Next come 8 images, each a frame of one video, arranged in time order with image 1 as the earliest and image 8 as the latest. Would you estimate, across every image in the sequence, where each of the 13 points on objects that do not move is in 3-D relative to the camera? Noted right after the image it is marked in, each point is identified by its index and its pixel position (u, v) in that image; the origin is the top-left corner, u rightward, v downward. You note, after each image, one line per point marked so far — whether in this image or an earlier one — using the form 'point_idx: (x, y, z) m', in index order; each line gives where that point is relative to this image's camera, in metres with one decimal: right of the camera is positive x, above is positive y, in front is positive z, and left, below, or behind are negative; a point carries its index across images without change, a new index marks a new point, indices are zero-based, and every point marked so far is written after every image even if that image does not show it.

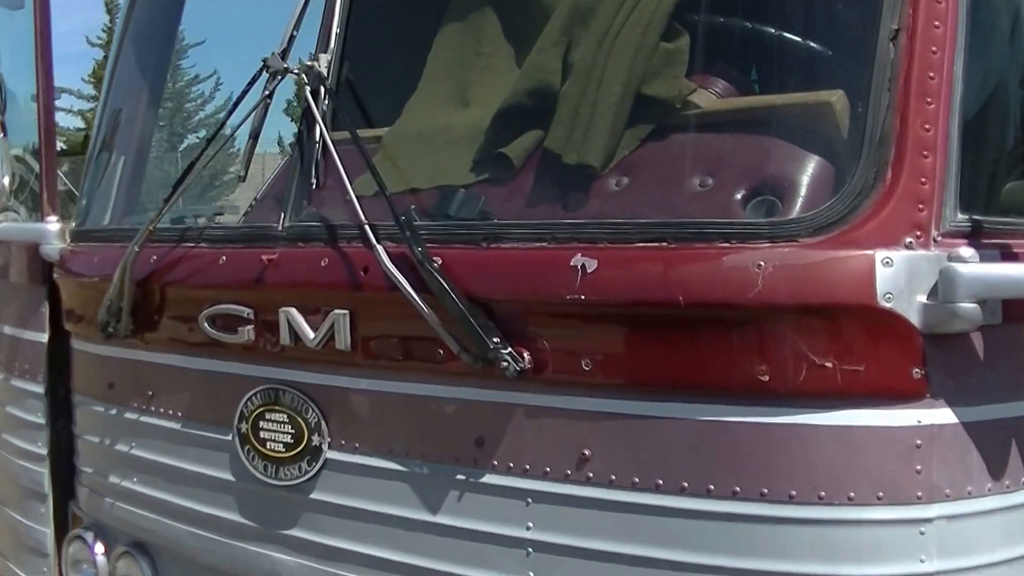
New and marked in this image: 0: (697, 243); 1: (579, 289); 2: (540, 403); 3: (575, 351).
0: (+0.4, +0.1, +2.9) m
1: (+0.1, 0.0, +2.9) m
2: (+0.1, -0.2, +3.1) m
3: (+0.1, -0.1, +3.0) m
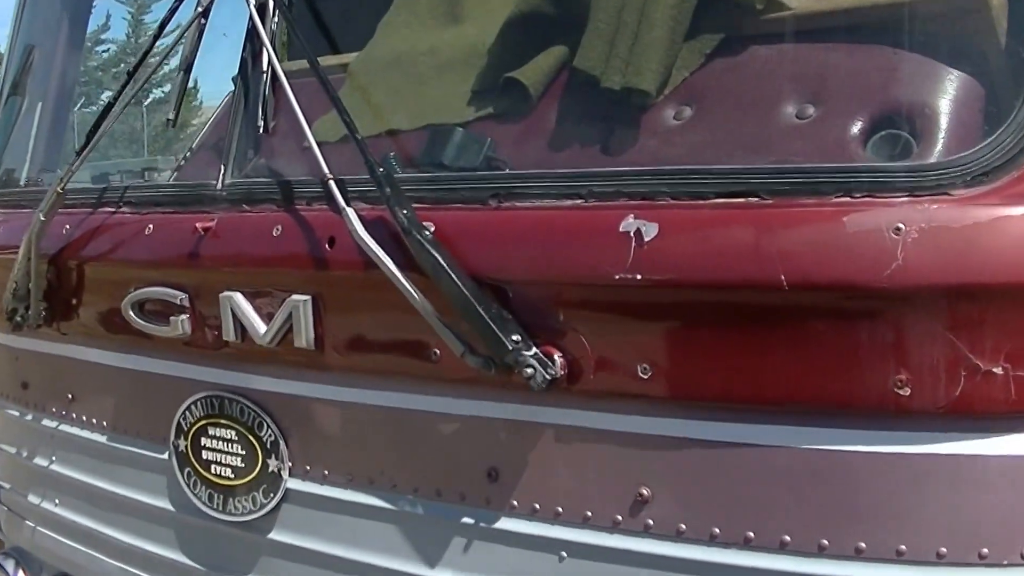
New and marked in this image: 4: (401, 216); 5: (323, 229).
0: (+0.4, +0.1, +2.0) m
1: (+0.2, 0.0, +2.1) m
2: (+0.1, -0.2, +2.3) m
3: (+0.2, -0.1, +2.2) m
4: (-0.2, +0.1, +2.4) m
5: (-0.3, +0.1, +2.6) m
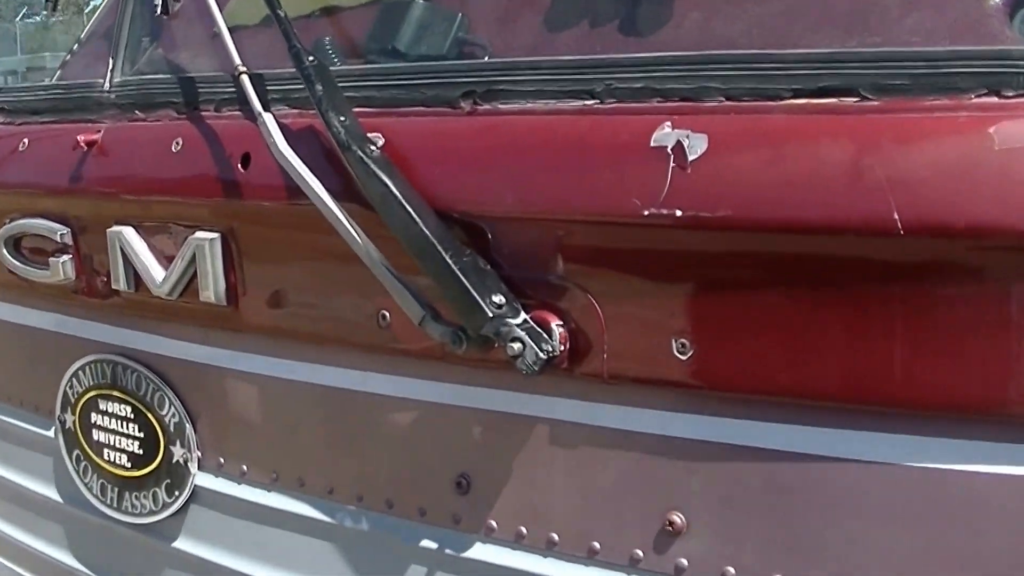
0: (+0.4, +0.2, +1.4) m
1: (+0.2, +0.1, +1.4) m
2: (+0.1, -0.1, +1.6) m
3: (+0.1, 0.0, +1.5) m
4: (-0.2, +0.2, +1.7) m
5: (-0.4, +0.2, +1.9) m
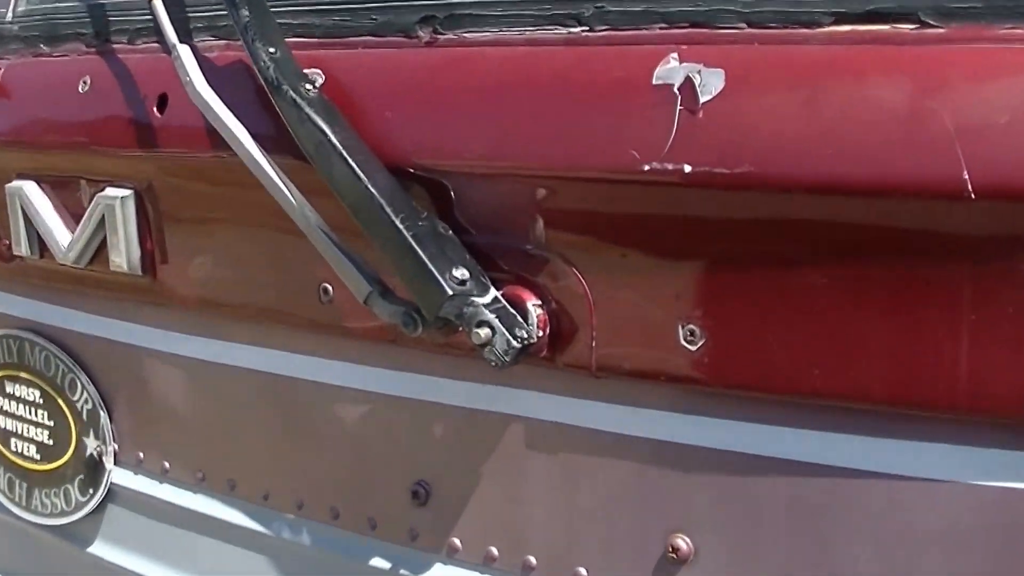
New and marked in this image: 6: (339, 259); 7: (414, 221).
0: (+0.4, +0.2, +1.1) m
1: (+0.1, +0.1, +1.1) m
2: (0.0, -0.1, +1.3) m
3: (+0.1, 0.0, +1.2) m
4: (-0.2, +0.2, +1.4) m
5: (-0.4, +0.2, +1.6) m
6: (-0.2, 0.0, +1.3) m
7: (-0.1, +0.1, +1.3) m
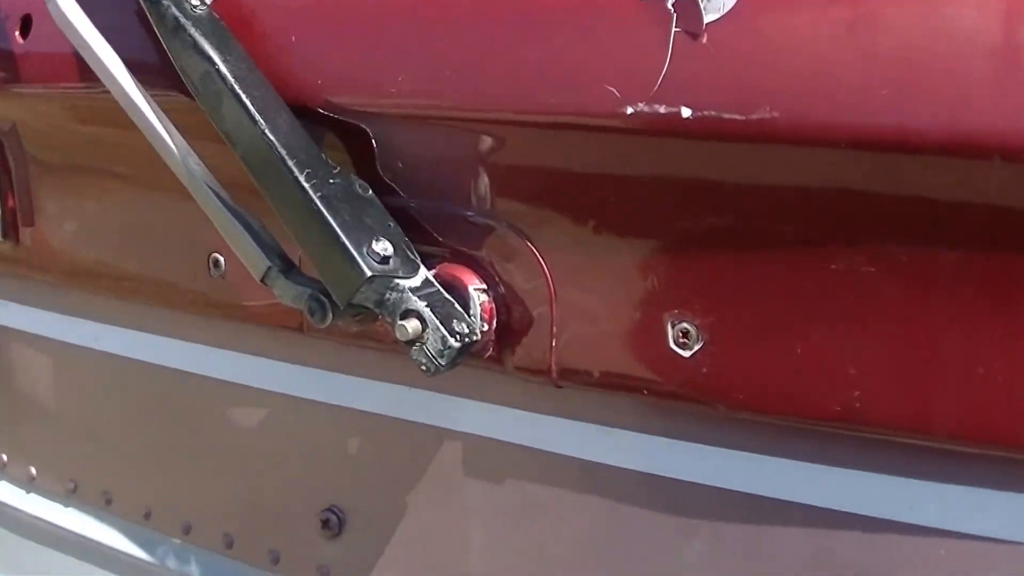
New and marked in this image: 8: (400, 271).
0: (+0.3, +0.2, +0.8) m
1: (+0.1, +0.1, +0.8) m
2: (0.0, -0.1, +1.0) m
3: (+0.1, 0.0, +0.9) m
4: (-0.3, +0.2, +1.1) m
5: (-0.4, +0.2, +1.3) m
6: (-0.2, 0.0, +1.0) m
7: (-0.1, +0.1, +1.0) m
8: (-0.1, 0.0, +1.0) m
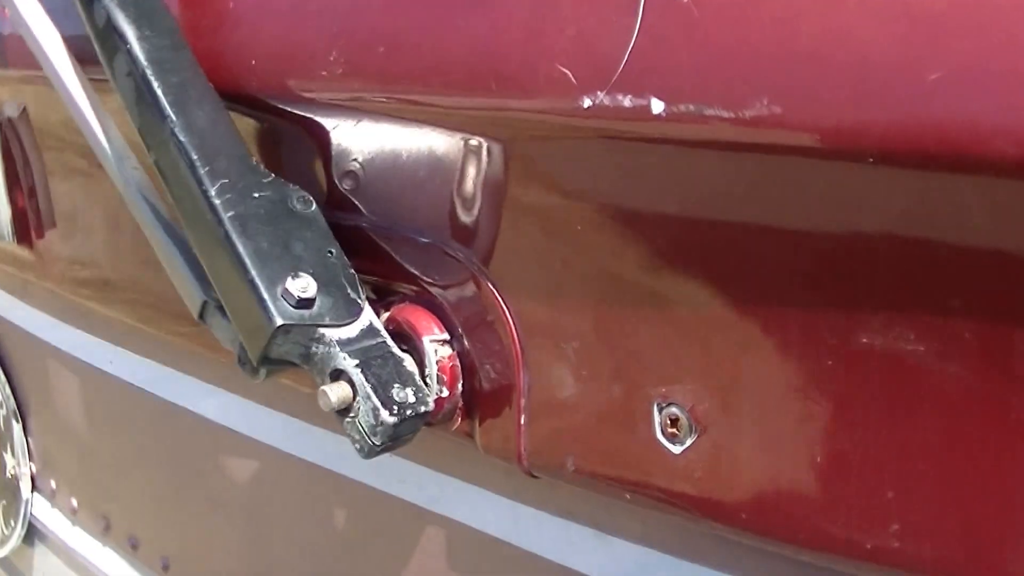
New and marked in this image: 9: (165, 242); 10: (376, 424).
0: (+0.3, +0.2, +0.4) m
1: (0.0, +0.1, +0.6) m
2: (0.0, -0.1, +0.8) m
3: (0.0, 0.0, +0.7) m
4: (-0.3, +0.2, +0.9) m
5: (-0.4, +0.2, +1.1) m
6: (-0.2, 0.0, +0.8) m
7: (-0.1, +0.1, +0.8) m
8: (-0.1, 0.0, +0.7) m
9: (-0.2, 0.0, +0.8) m
10: (-0.1, -0.1, +0.7) m
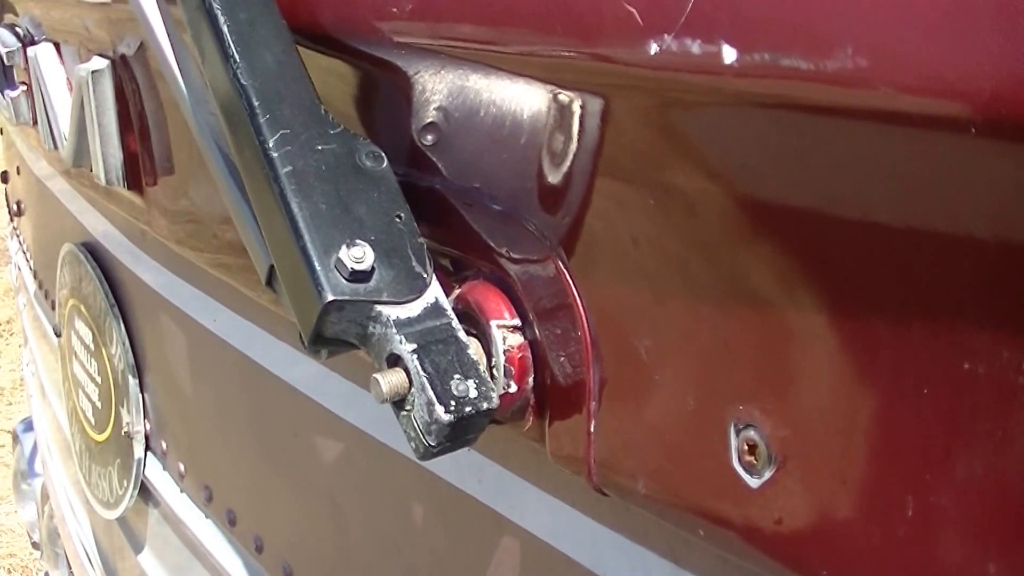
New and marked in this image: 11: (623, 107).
0: (+0.2, +0.1, +0.3) m
1: (+0.1, +0.1, +0.5) m
2: (0.0, -0.1, +0.7) m
3: (+0.1, 0.0, +0.5) m
4: (-0.2, +0.2, +0.8) m
5: (-0.3, +0.3, +1.0) m
6: (-0.1, 0.0, +0.7) m
7: (-0.1, +0.1, +0.7) m
8: (-0.1, 0.0, +0.6) m
9: (-0.1, 0.0, +0.7) m
10: (0.0, -0.1, +0.6) m
11: (0.0, +0.1, +0.5) m
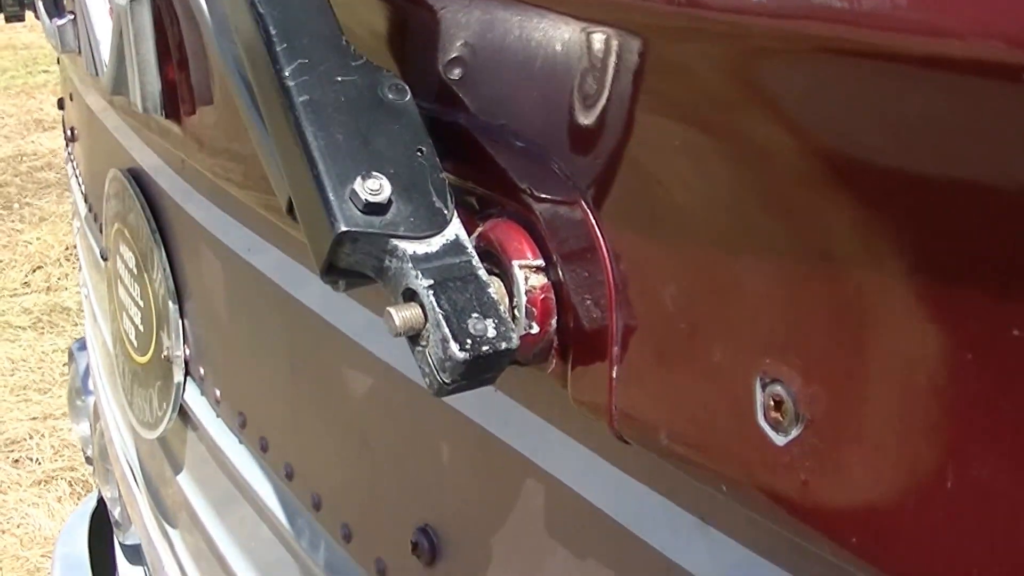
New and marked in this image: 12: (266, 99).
0: (+0.2, +0.1, +0.3) m
1: (+0.1, +0.1, +0.4) m
2: (0.0, -0.1, +0.6) m
3: (+0.1, 0.0, +0.5) m
4: (-0.2, +0.3, +0.8) m
5: (-0.2, +0.3, +1.0) m
6: (-0.1, +0.1, +0.7) m
7: (-0.1, +0.1, +0.6) m
8: (0.0, 0.0, +0.6) m
9: (-0.1, +0.1, +0.7) m
10: (0.0, 0.0, +0.6) m
11: (0.0, +0.1, +0.5) m
12: (-0.1, +0.1, +0.7) m
